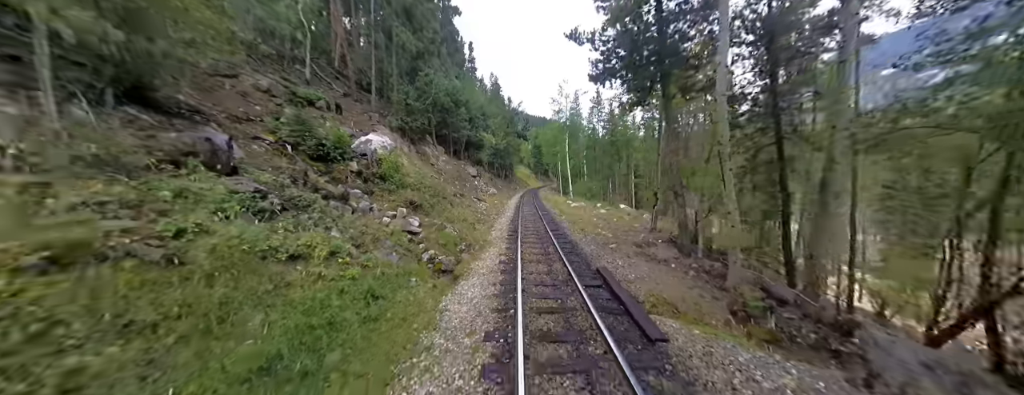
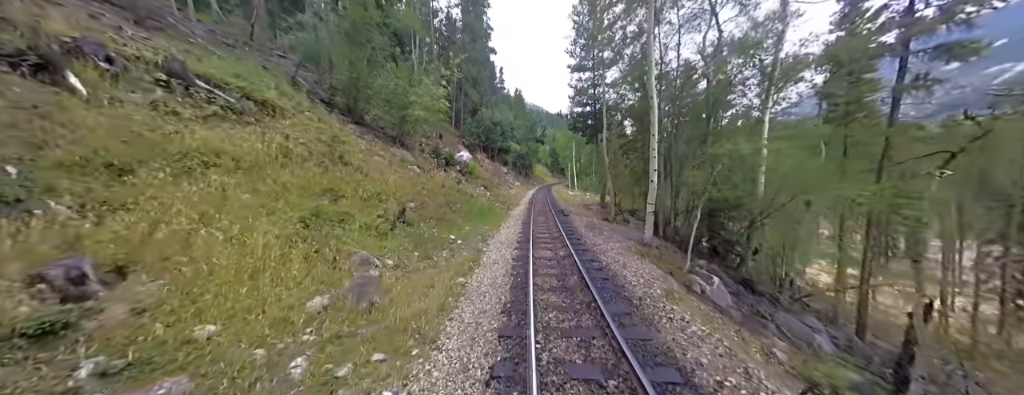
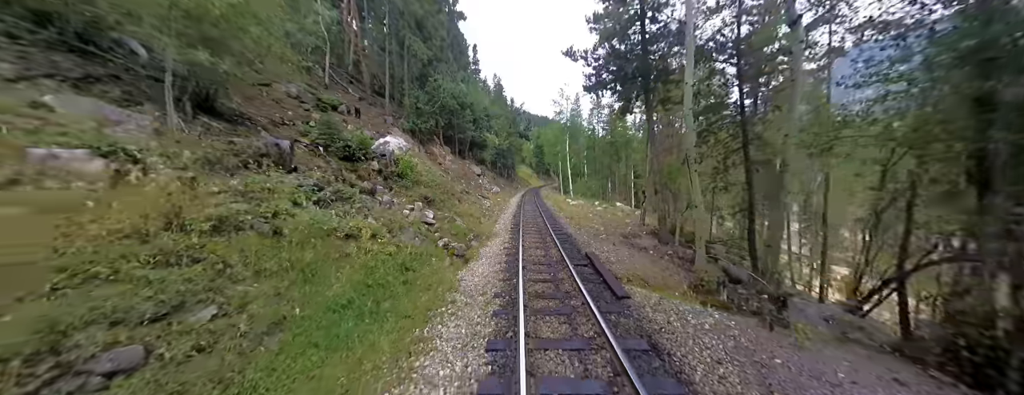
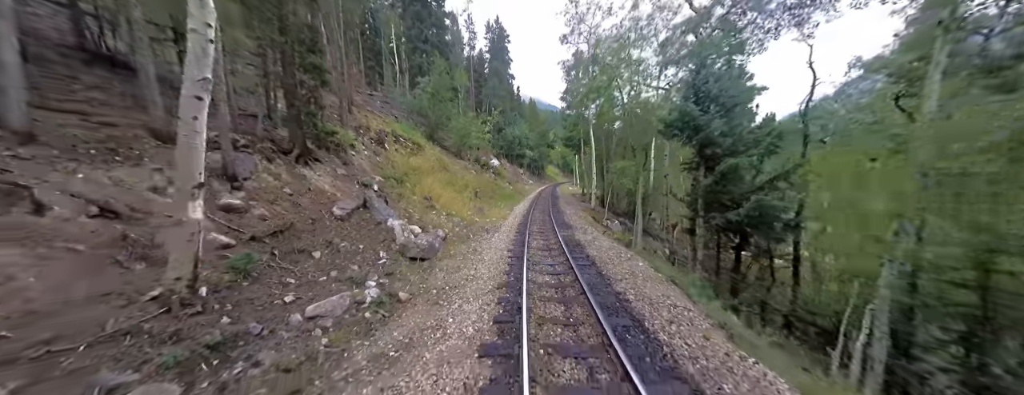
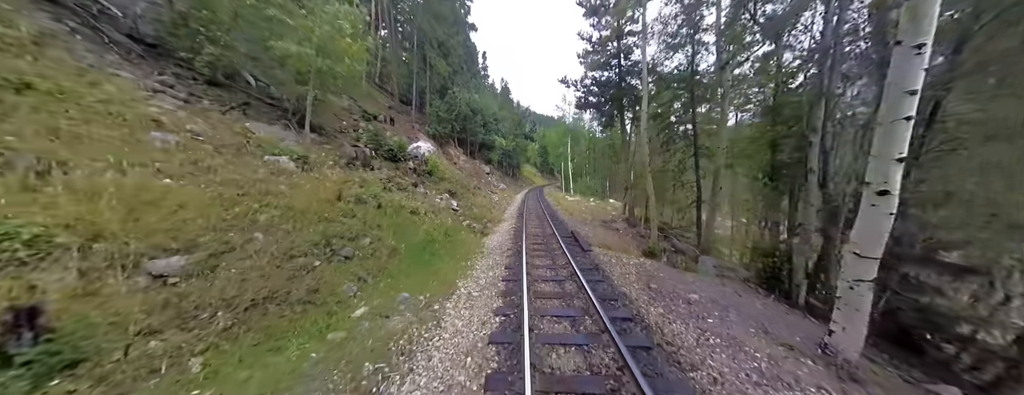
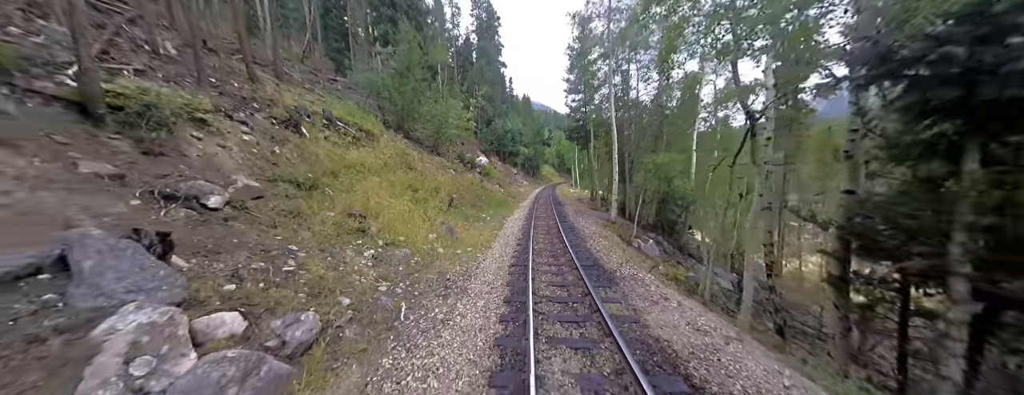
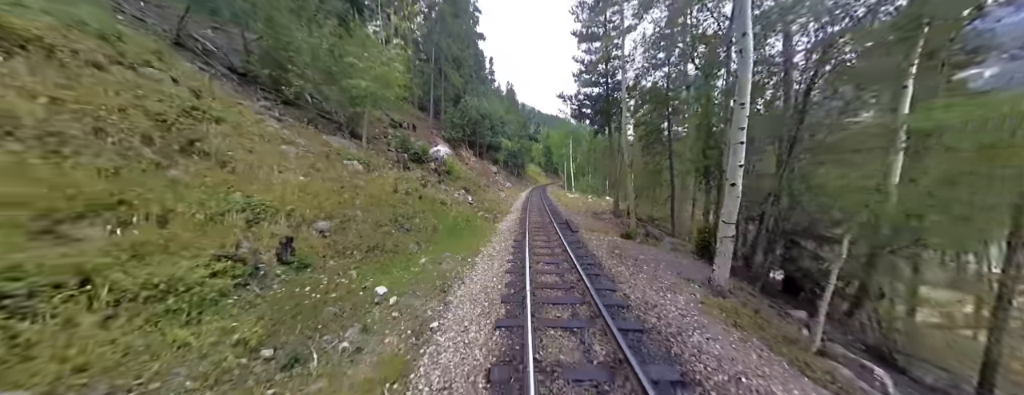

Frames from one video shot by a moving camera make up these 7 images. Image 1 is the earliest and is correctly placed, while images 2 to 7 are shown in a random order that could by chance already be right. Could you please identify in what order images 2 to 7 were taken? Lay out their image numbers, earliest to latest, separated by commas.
3, 5, 7, 2, 6, 4
